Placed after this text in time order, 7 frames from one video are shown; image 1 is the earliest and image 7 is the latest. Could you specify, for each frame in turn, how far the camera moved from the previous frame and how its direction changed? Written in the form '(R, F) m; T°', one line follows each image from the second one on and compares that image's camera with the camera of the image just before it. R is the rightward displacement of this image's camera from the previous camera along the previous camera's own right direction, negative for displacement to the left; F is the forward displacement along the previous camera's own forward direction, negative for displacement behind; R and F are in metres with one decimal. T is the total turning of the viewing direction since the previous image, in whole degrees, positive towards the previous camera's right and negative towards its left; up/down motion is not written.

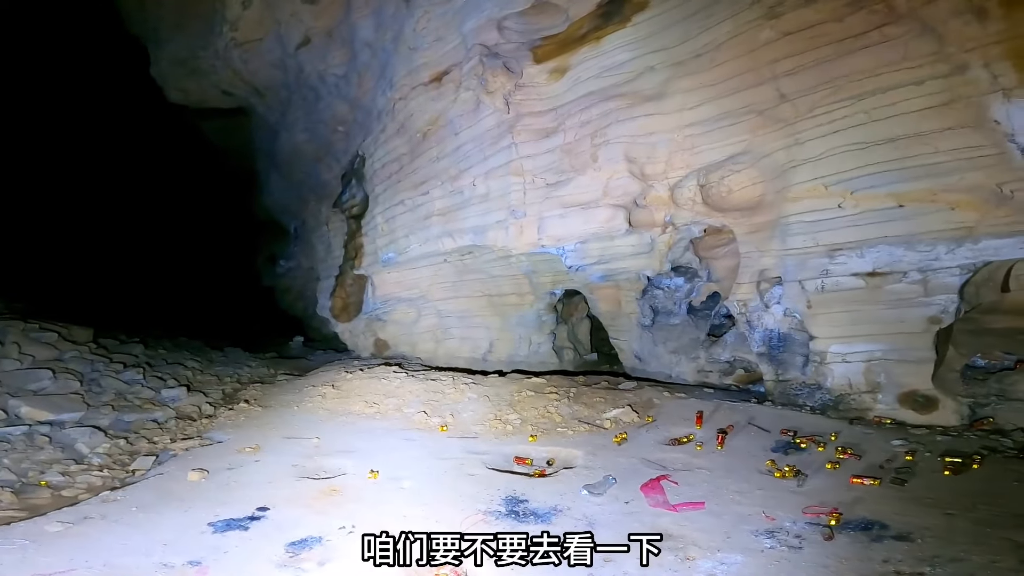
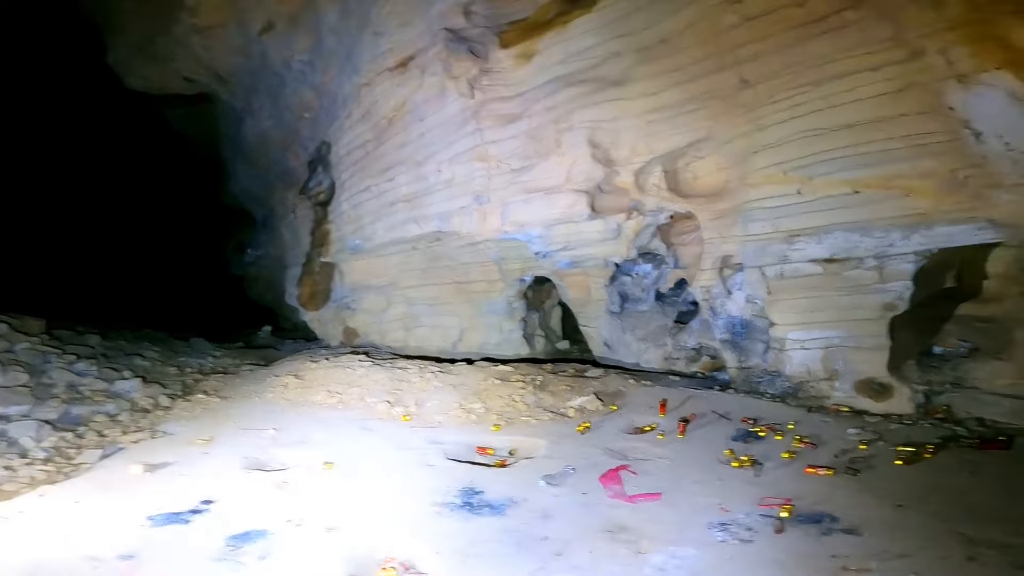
(+0.1, +0.1) m; +2°
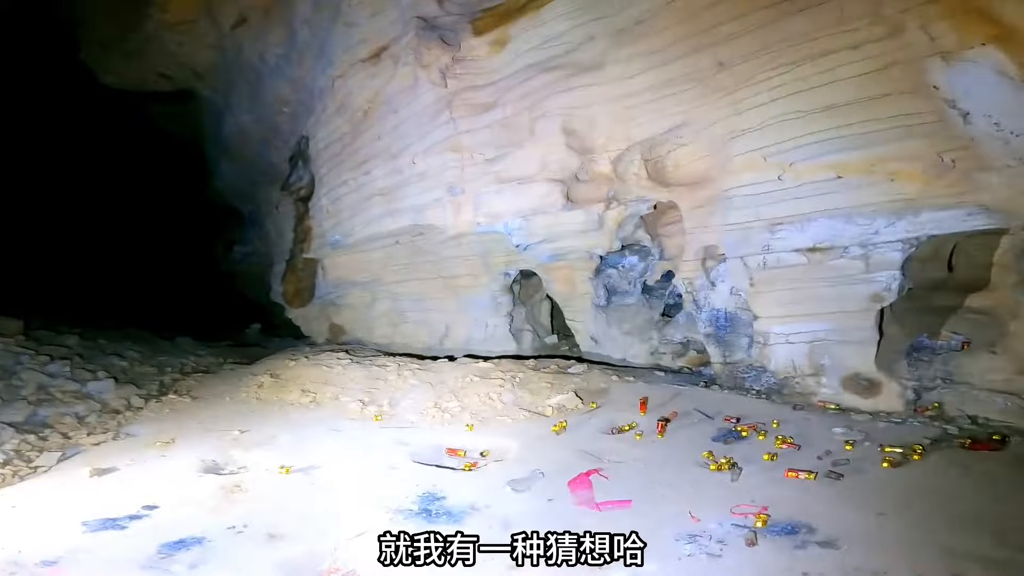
(+0.2, +0.2) m; 0°
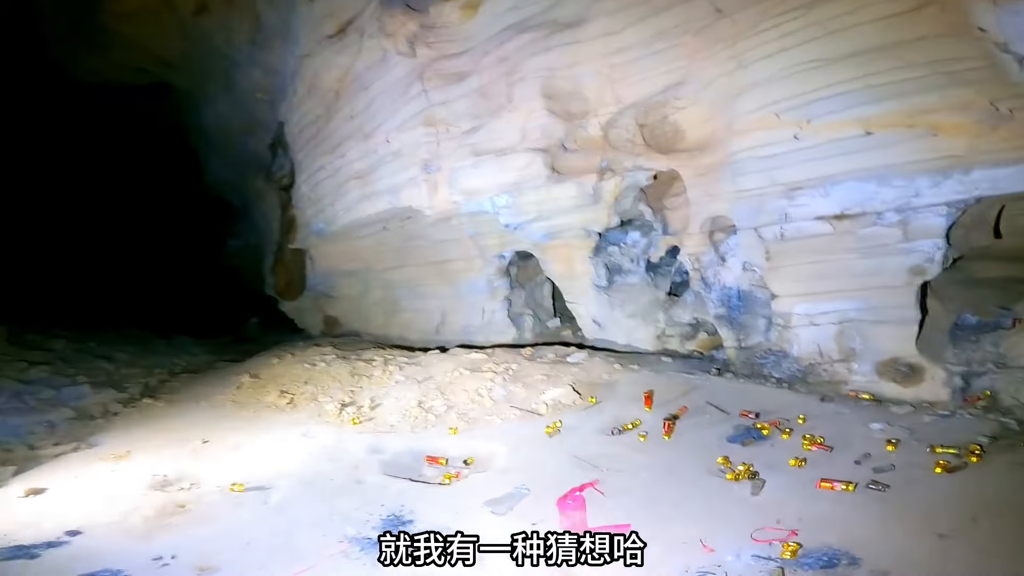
(+0.2, +0.5) m; -1°
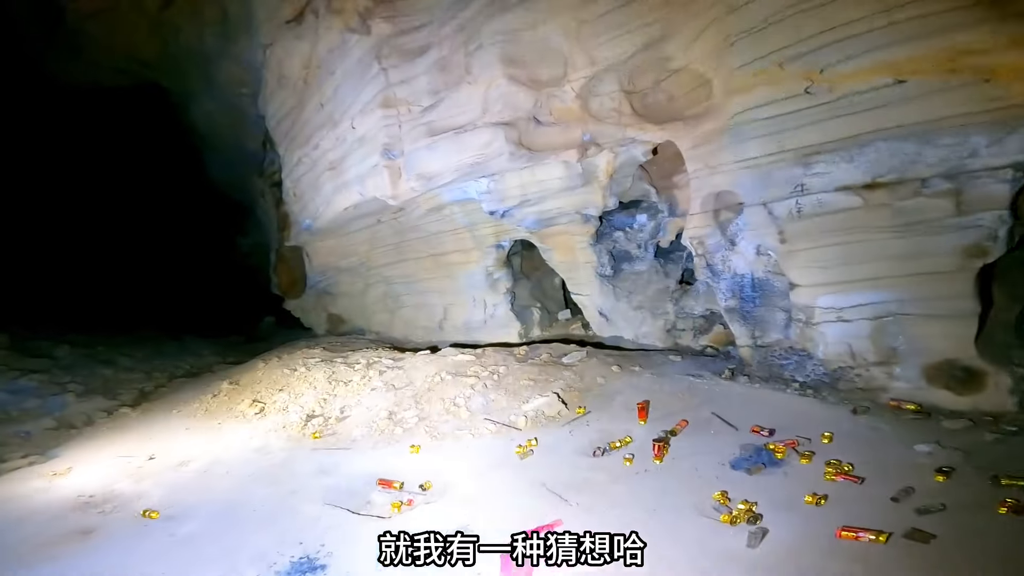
(+0.4, +0.6) m; -3°
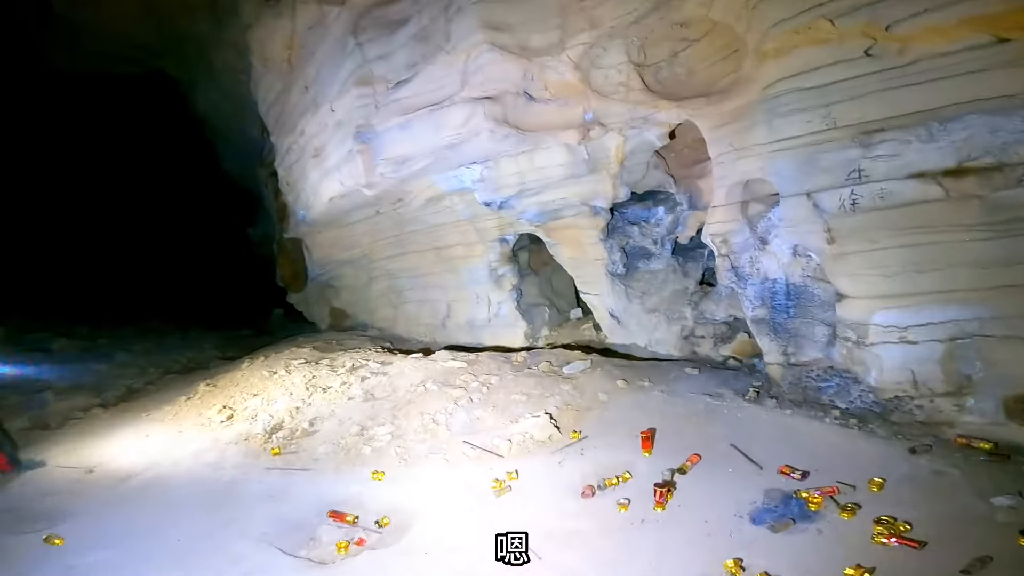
(+0.2, +0.6) m; -2°
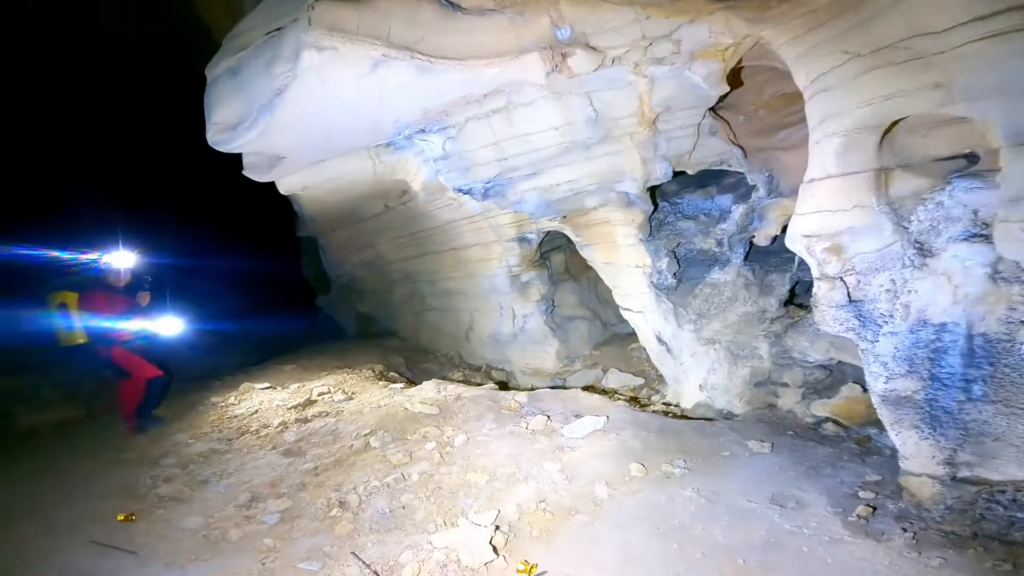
(+0.5, +1.4) m; -8°
